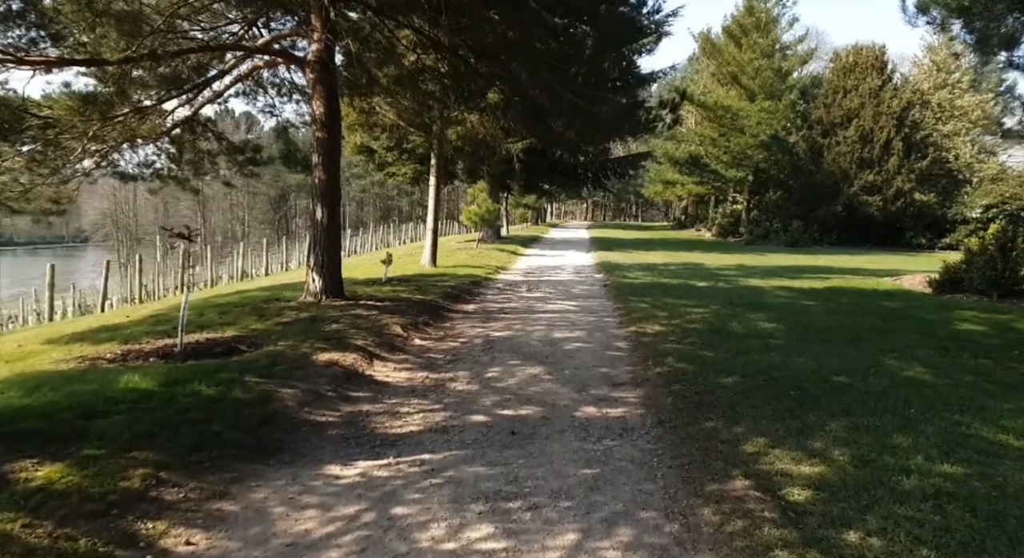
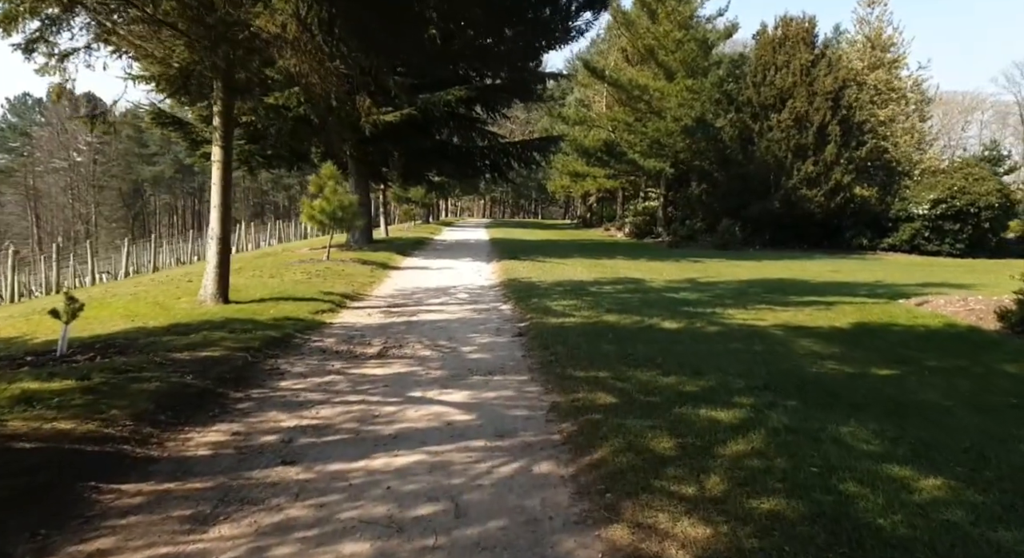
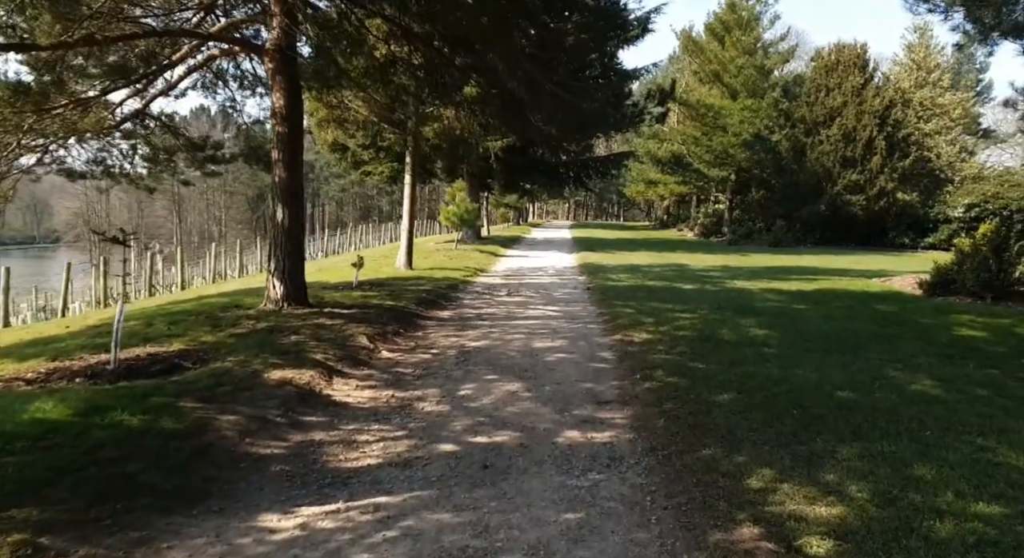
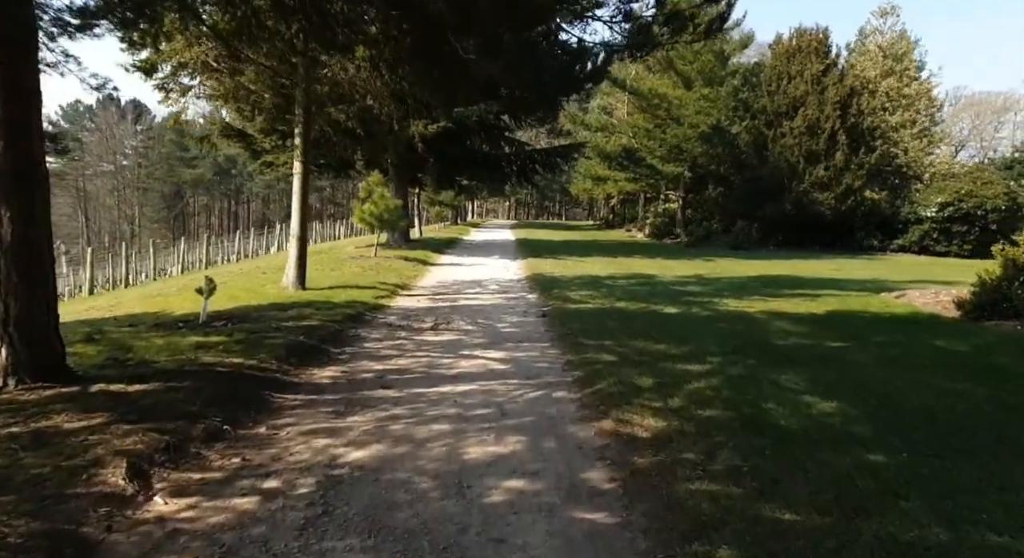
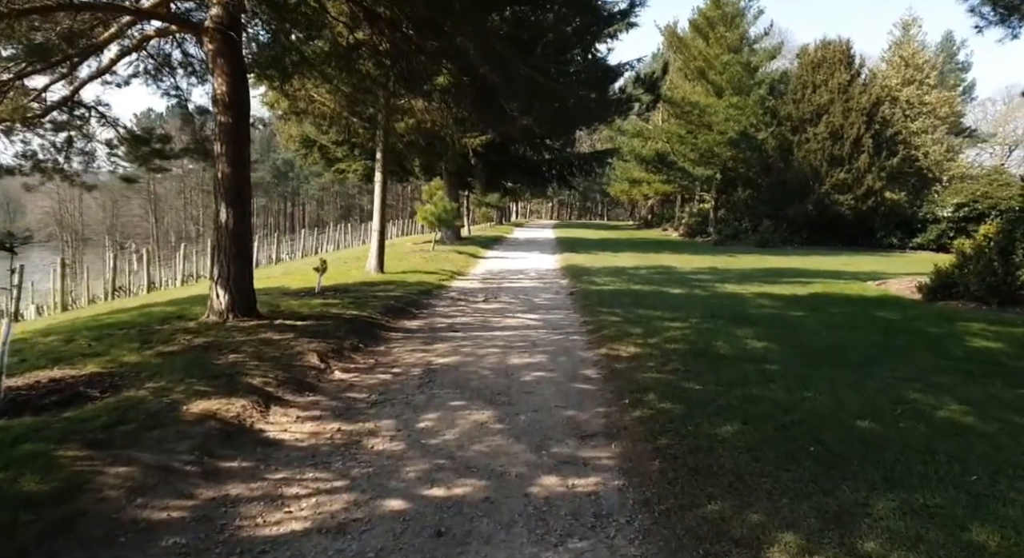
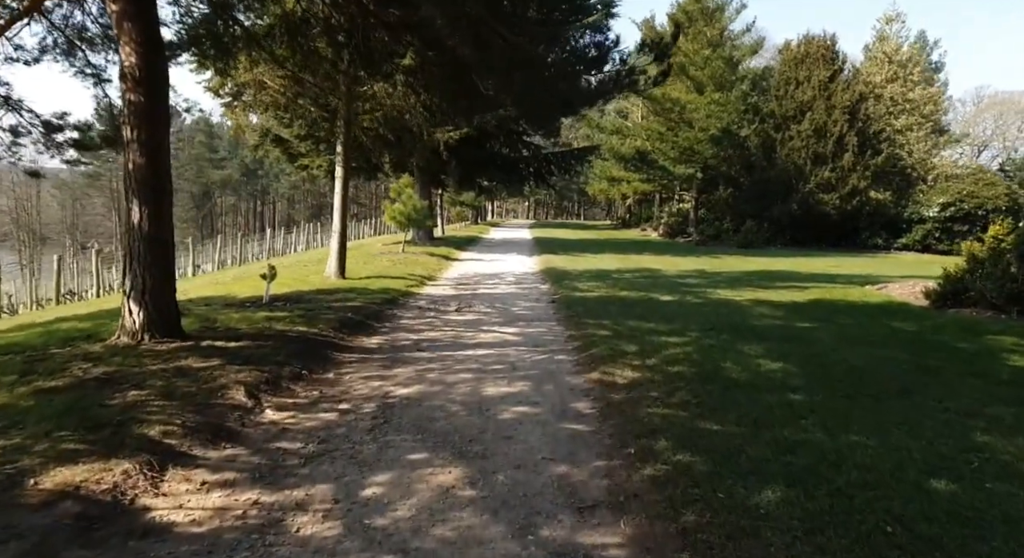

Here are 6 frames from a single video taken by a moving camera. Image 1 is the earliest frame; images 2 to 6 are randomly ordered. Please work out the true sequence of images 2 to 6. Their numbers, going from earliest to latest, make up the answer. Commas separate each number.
3, 5, 6, 4, 2
